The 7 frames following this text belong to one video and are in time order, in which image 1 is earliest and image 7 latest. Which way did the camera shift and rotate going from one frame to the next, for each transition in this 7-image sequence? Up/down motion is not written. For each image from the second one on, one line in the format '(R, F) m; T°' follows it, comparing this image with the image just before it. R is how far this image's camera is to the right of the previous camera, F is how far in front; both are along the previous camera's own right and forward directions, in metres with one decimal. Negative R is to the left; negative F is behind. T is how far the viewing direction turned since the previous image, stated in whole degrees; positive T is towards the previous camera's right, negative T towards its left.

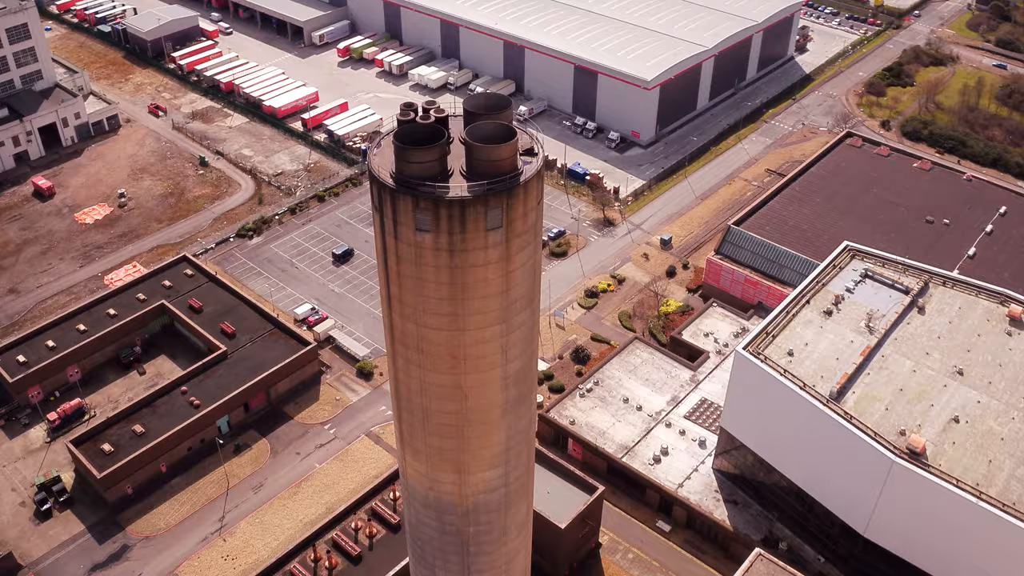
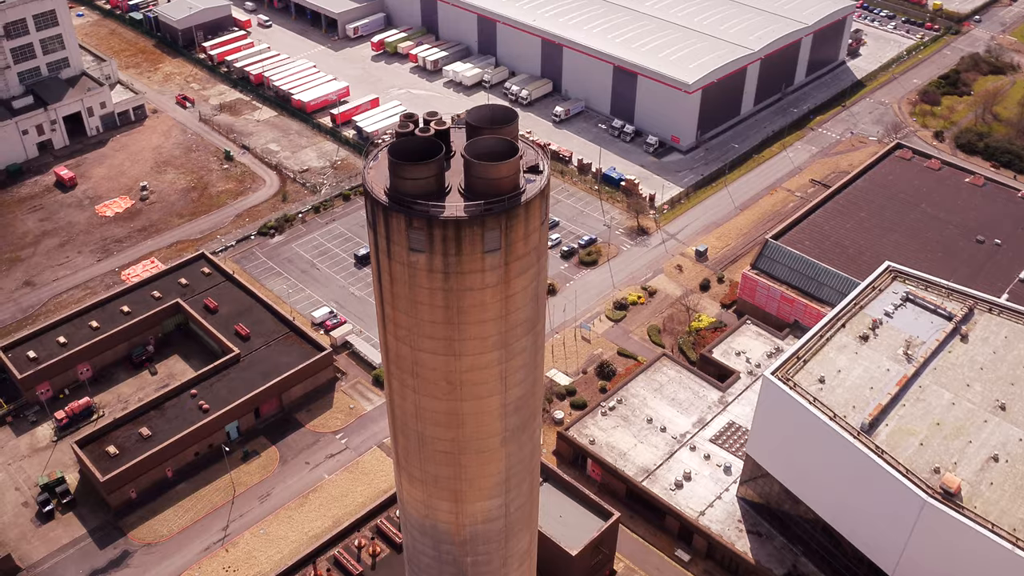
(+2.7, +2.4) m; -3°
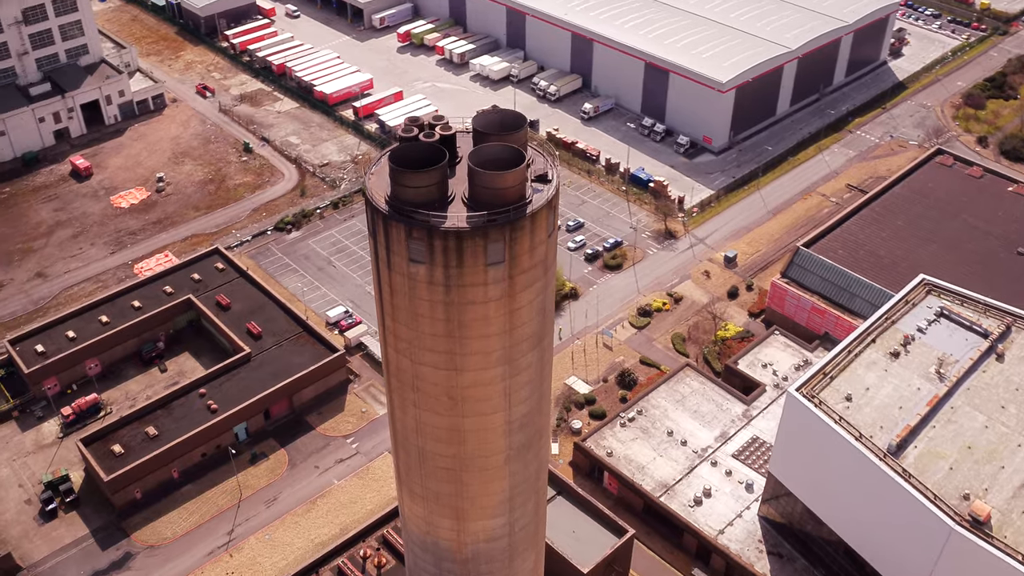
(+1.5, +1.9) m; -2°
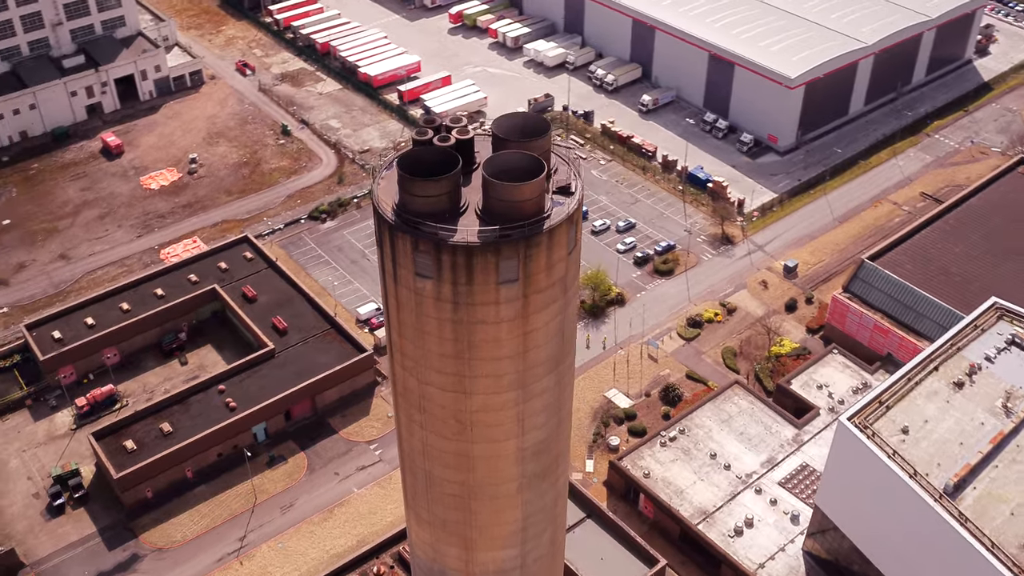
(+2.2, +3.7) m; -3°
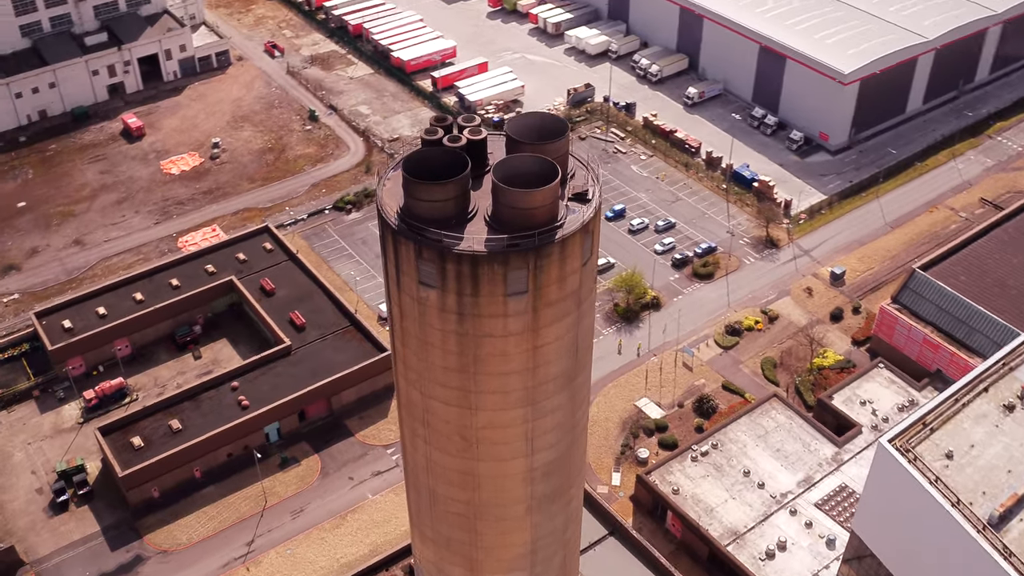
(+1.4, +2.9) m; -2°
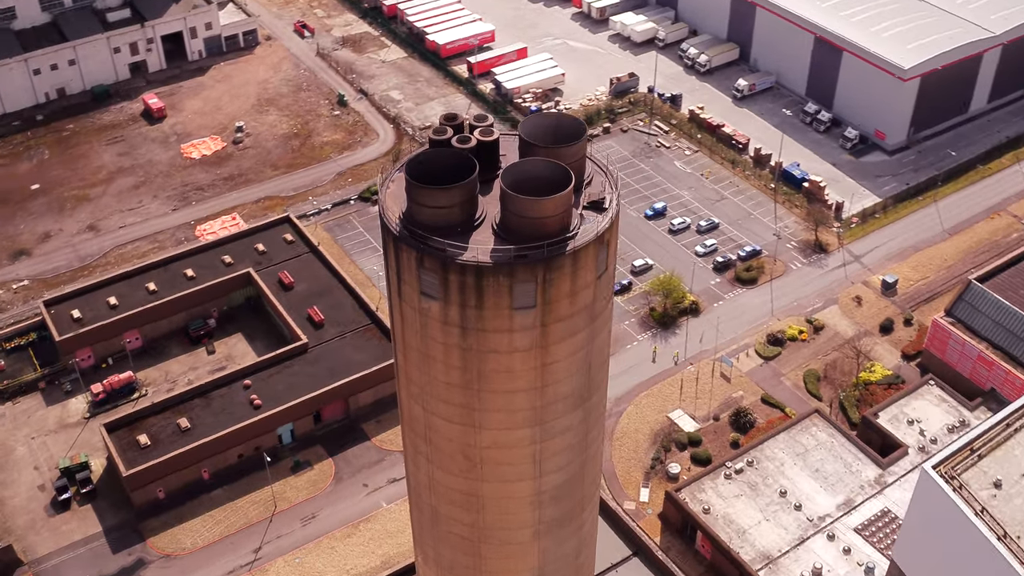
(+1.4, +3.0) m; -2°
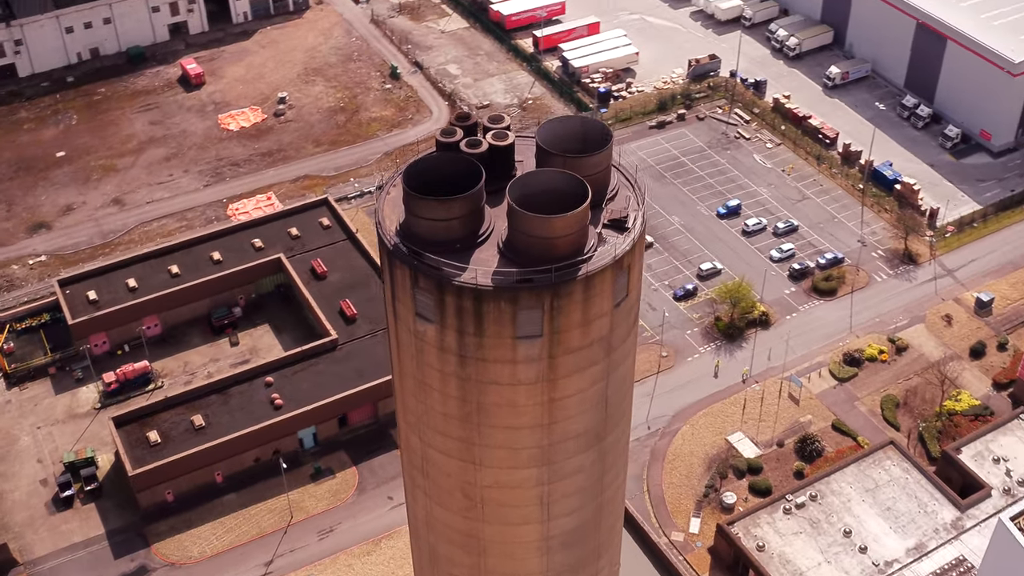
(+2.1, +4.8) m; -4°
